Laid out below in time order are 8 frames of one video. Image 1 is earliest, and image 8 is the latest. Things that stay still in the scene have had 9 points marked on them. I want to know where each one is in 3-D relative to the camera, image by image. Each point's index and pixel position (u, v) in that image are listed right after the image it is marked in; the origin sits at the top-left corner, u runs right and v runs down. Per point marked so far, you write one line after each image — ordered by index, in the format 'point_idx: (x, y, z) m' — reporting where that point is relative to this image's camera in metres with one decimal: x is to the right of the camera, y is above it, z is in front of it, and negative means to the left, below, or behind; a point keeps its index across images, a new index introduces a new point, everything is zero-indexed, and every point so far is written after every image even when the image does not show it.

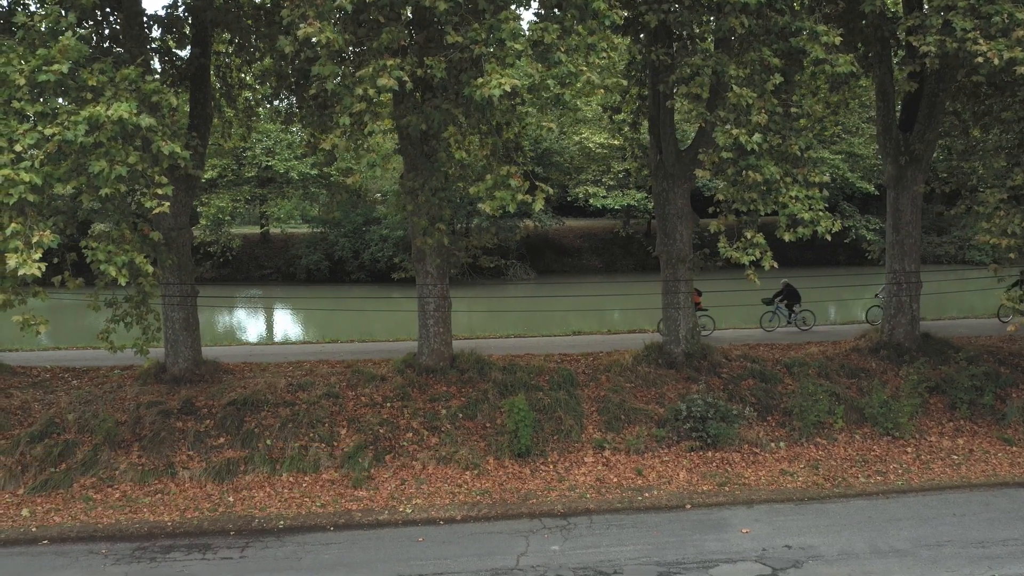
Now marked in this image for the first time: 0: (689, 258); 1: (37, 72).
0: (+2.6, +0.5, +11.2) m
1: (-4.0, +1.8, +6.4) m
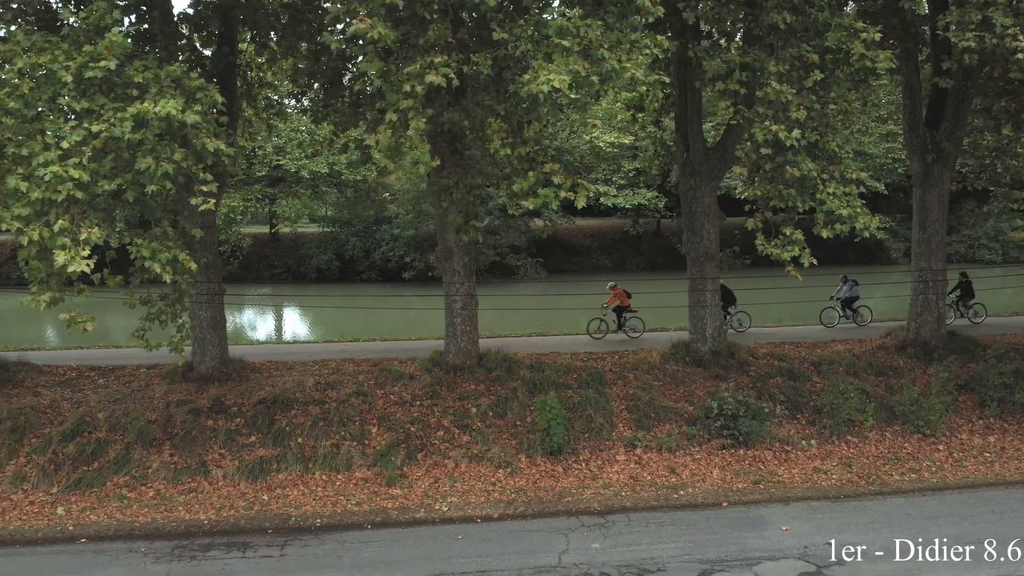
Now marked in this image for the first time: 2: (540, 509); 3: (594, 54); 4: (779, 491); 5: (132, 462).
0: (+3.0, +0.5, +11.2) m
1: (-3.6, +1.9, +6.4) m
2: (+0.3, -2.5, +8.5) m
3: (+0.7, +2.0, +6.6) m
4: (+3.1, -2.3, +8.8) m
5: (-4.6, -2.1, +9.3) m
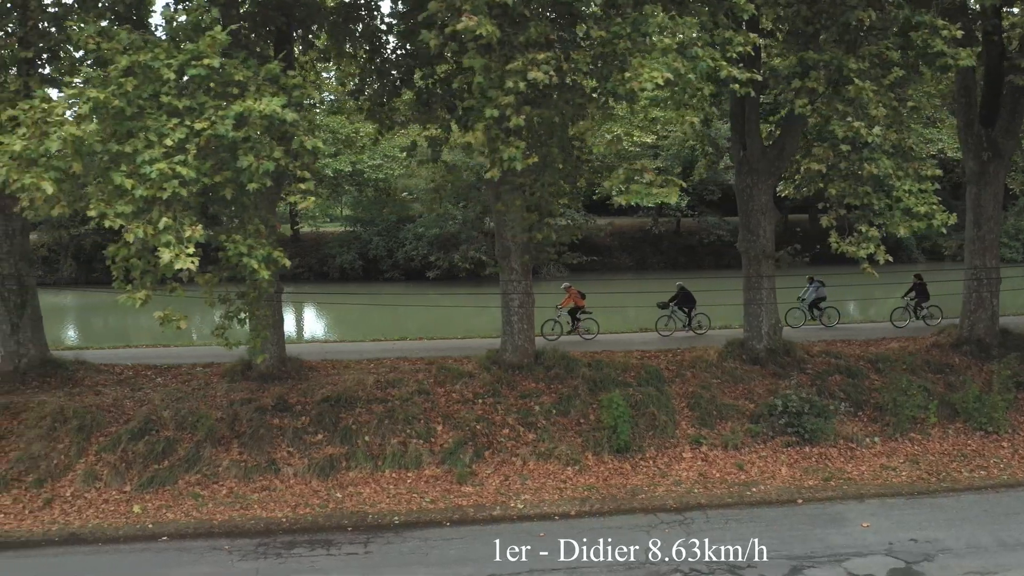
0: (+3.8, +0.5, +11.2) m
1: (-2.7, +1.9, +6.4) m
2: (+1.2, -2.4, +8.5) m
3: (+1.5, +2.1, +6.6) m
4: (+3.9, -2.3, +8.9) m
5: (-3.8, -2.1, +9.3) m
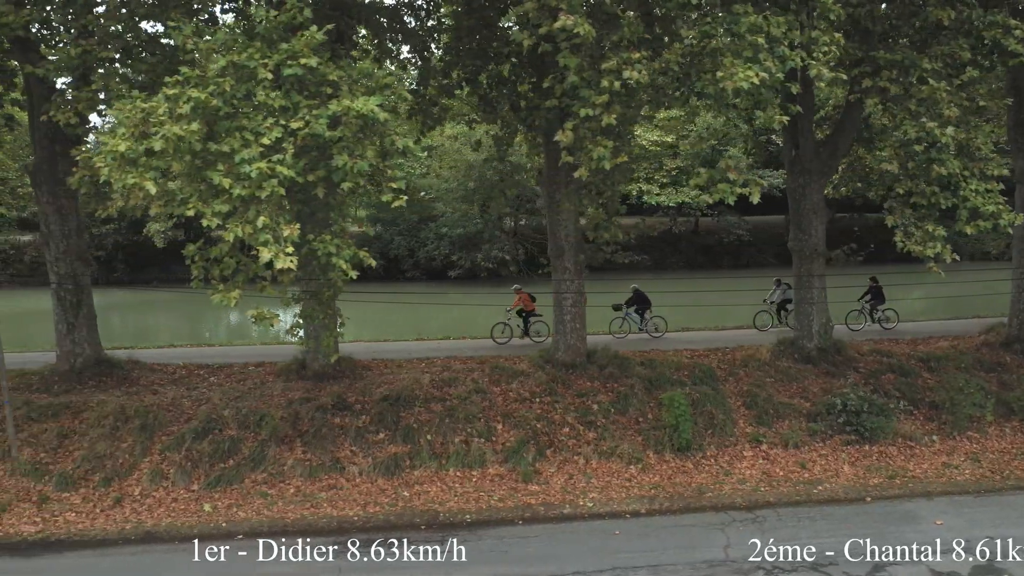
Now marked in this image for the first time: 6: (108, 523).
0: (+4.6, +0.5, +11.3) m
1: (-1.9, +1.9, +6.5) m
2: (+1.9, -2.4, +8.6) m
3: (+2.3, +2.1, +6.6) m
4: (+4.7, -2.3, +8.9) m
5: (-3.0, -2.1, +9.3) m
6: (-4.4, -2.6, +8.3) m
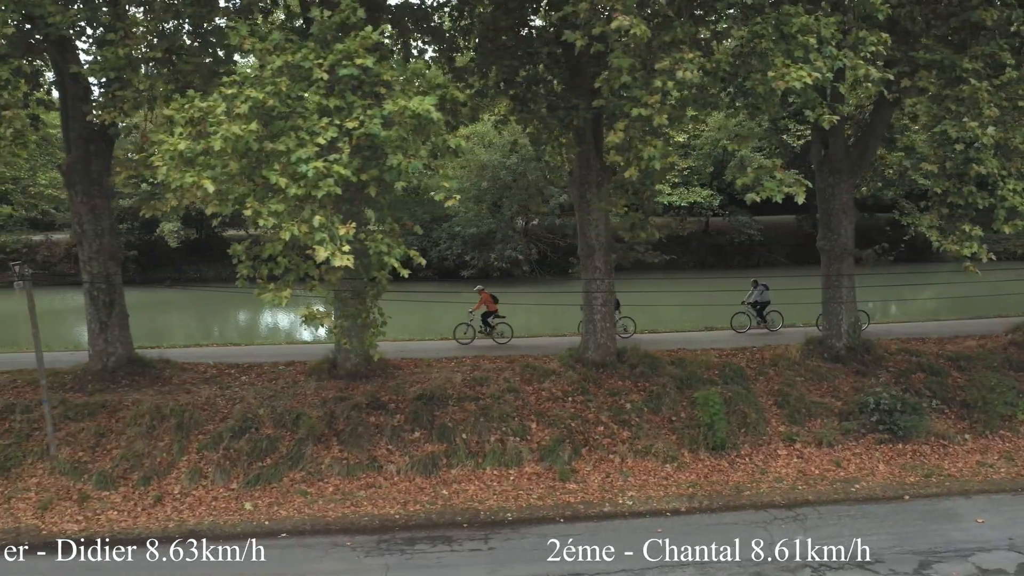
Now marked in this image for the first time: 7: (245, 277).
0: (+5.1, +0.5, +11.3) m
1: (-1.5, +1.9, +6.5) m
2: (+2.4, -2.4, +8.6) m
3: (+2.8, +2.1, +6.7) m
4: (+5.2, -2.3, +8.9) m
5: (-2.5, -2.1, +9.3) m
6: (-3.9, -2.5, +8.3) m
7: (-2.6, +0.1, +7.3) m
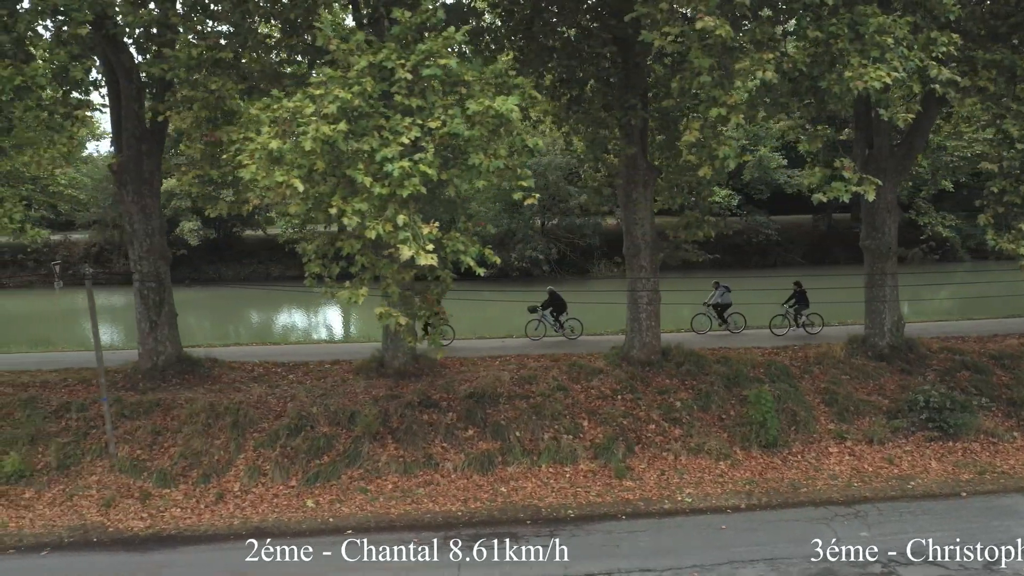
0: (+5.7, +0.6, +11.4) m
1: (-0.8, +1.9, +6.5) m
2: (+3.1, -2.4, +8.7) m
3: (+3.4, +2.1, +6.7) m
4: (+5.9, -2.3, +9.0) m
5: (-1.8, -2.1, +9.4) m
6: (-3.3, -2.5, +8.4) m
7: (-1.9, +0.1, +7.4) m
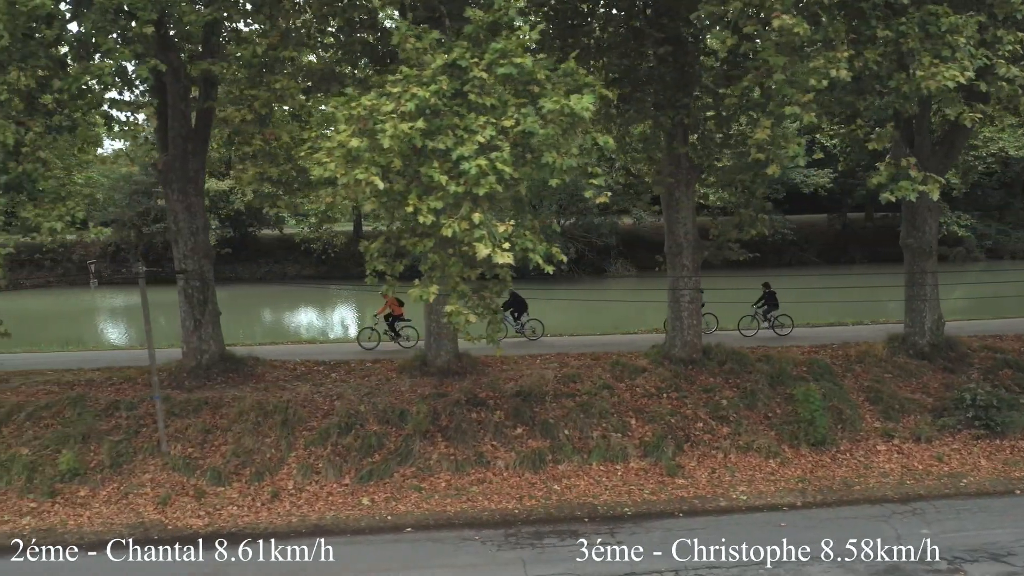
0: (+6.4, +0.6, +11.4) m
1: (-0.2, +1.9, +6.6) m
2: (+3.7, -2.4, +8.7) m
3: (+4.1, +2.1, +6.7) m
4: (+6.5, -2.2, +9.0) m
5: (-1.2, -2.0, +9.4) m
6: (-2.6, -2.5, +8.4) m
7: (-1.3, +0.1, +7.4) m
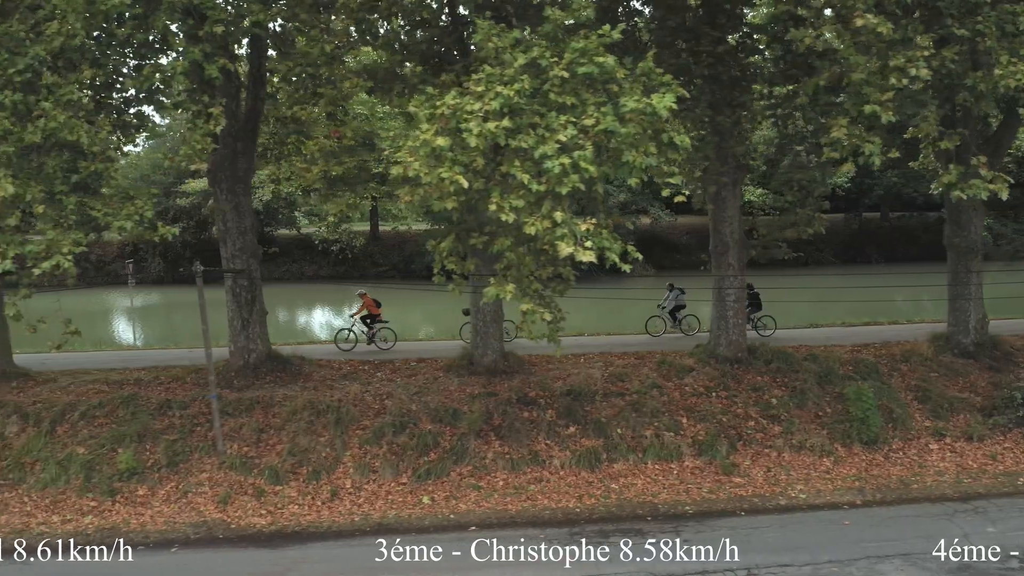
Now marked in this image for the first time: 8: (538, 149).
0: (+7.1, +0.6, +11.4) m
1: (+0.5, +1.9, +6.6) m
2: (+4.4, -2.4, +8.7) m
3: (+4.8, +2.1, +6.7) m
4: (+7.2, -2.2, +9.0) m
5: (-0.5, -2.0, +9.4) m
6: (-1.9, -2.5, +8.4) m
7: (-0.6, +0.1, +7.4) m
8: (+0.3, +1.1, +6.2) m
